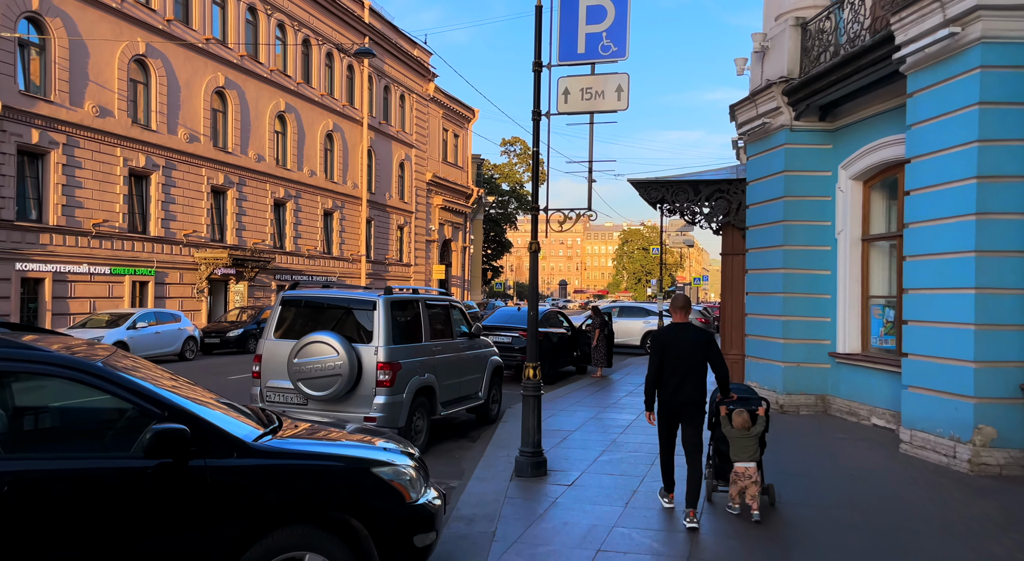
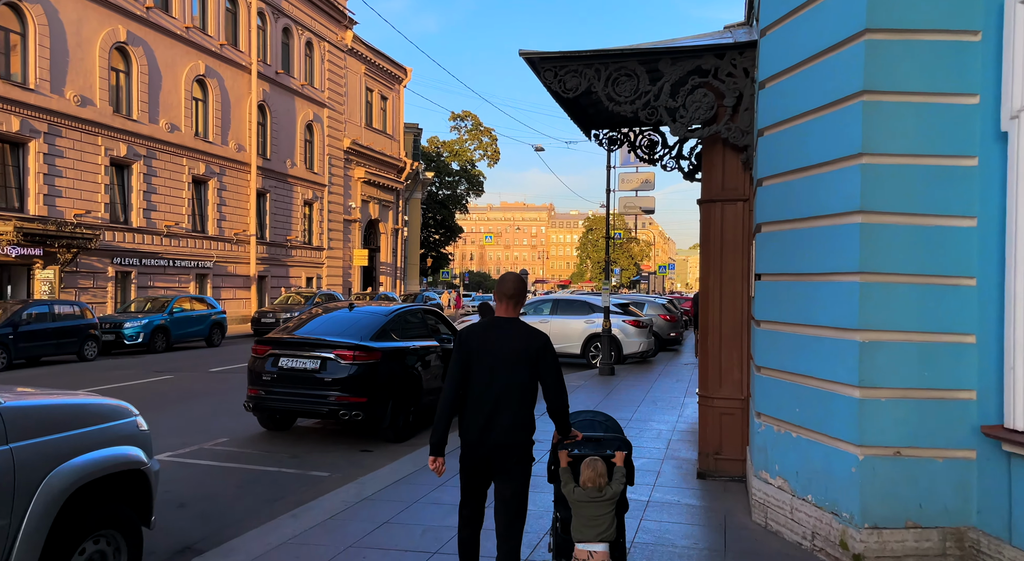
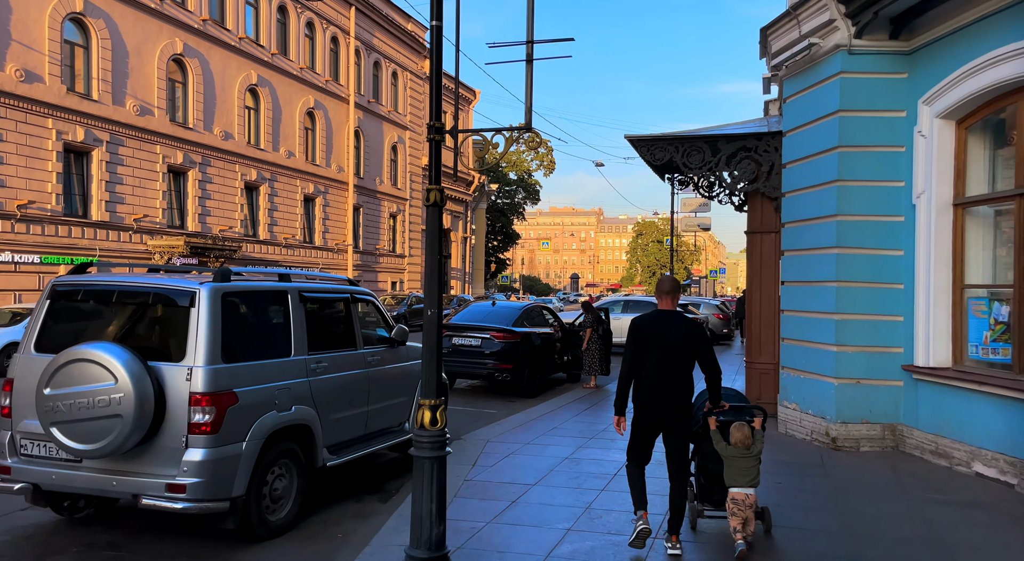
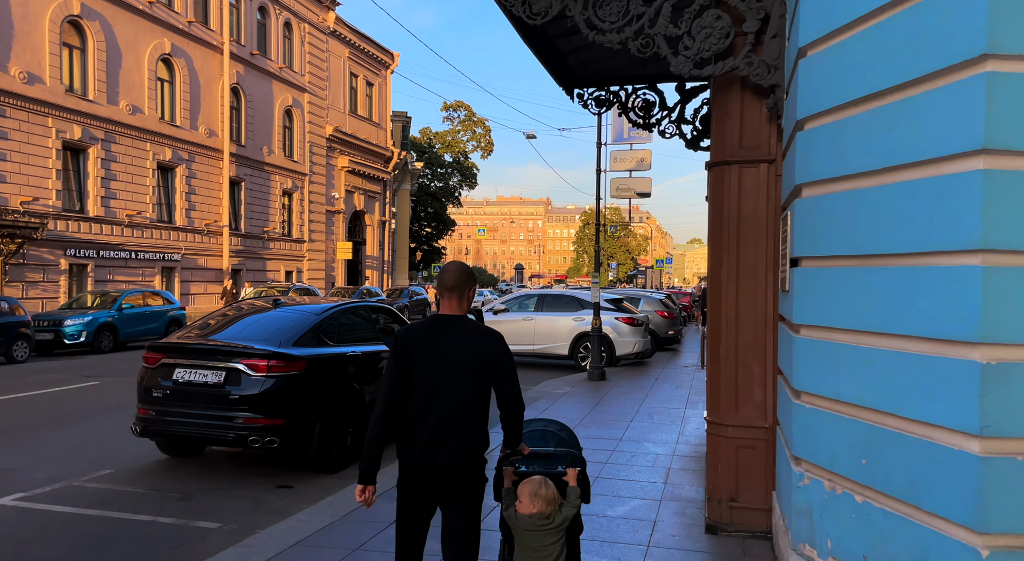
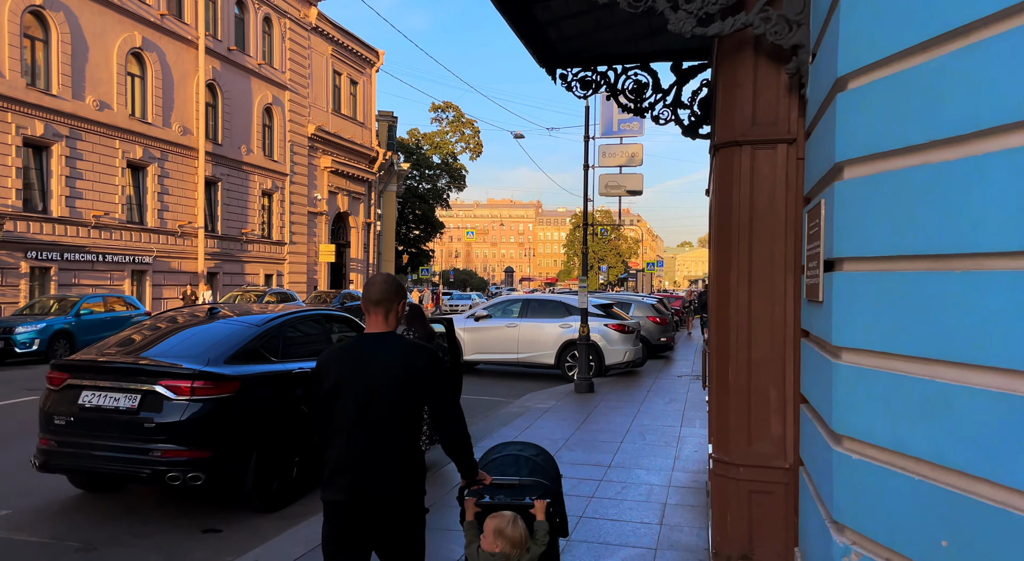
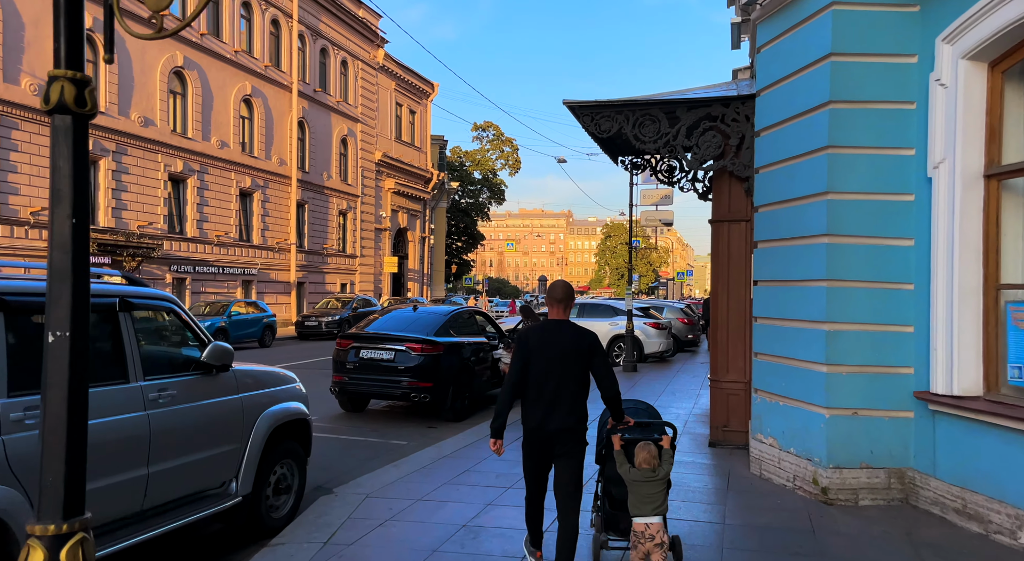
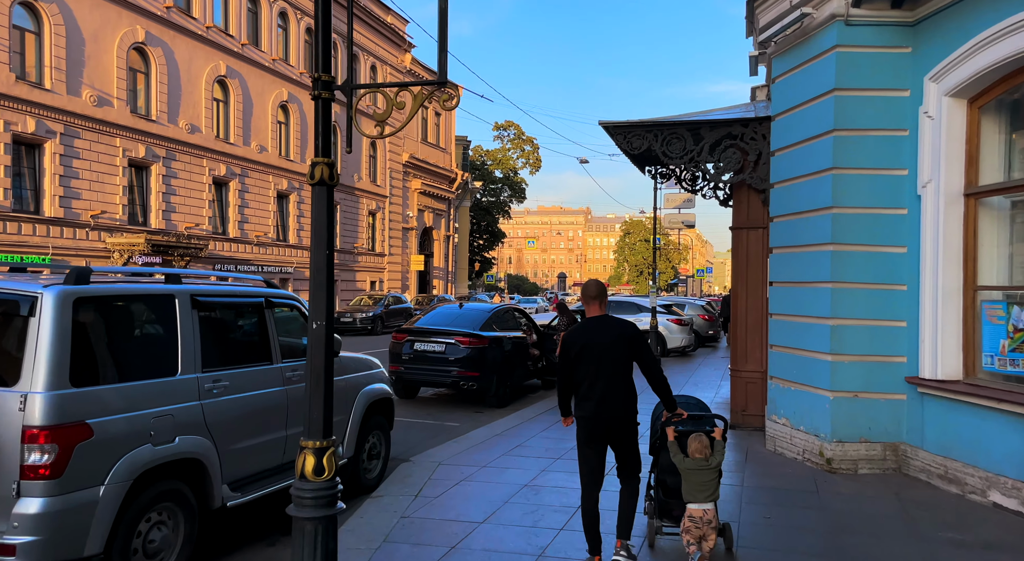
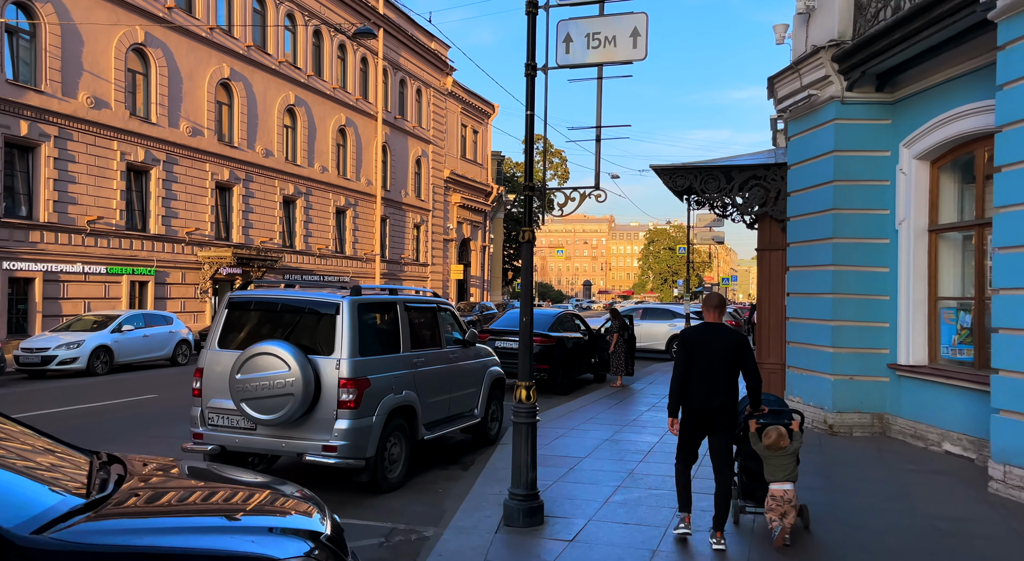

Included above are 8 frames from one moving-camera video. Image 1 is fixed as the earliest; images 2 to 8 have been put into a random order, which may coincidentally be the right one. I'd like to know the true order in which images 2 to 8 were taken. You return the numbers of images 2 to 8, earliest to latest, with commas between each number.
8, 3, 7, 6, 2, 4, 5
